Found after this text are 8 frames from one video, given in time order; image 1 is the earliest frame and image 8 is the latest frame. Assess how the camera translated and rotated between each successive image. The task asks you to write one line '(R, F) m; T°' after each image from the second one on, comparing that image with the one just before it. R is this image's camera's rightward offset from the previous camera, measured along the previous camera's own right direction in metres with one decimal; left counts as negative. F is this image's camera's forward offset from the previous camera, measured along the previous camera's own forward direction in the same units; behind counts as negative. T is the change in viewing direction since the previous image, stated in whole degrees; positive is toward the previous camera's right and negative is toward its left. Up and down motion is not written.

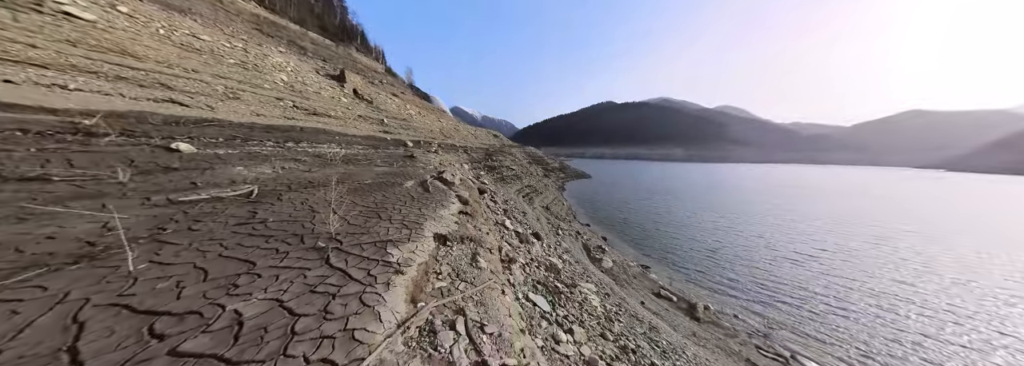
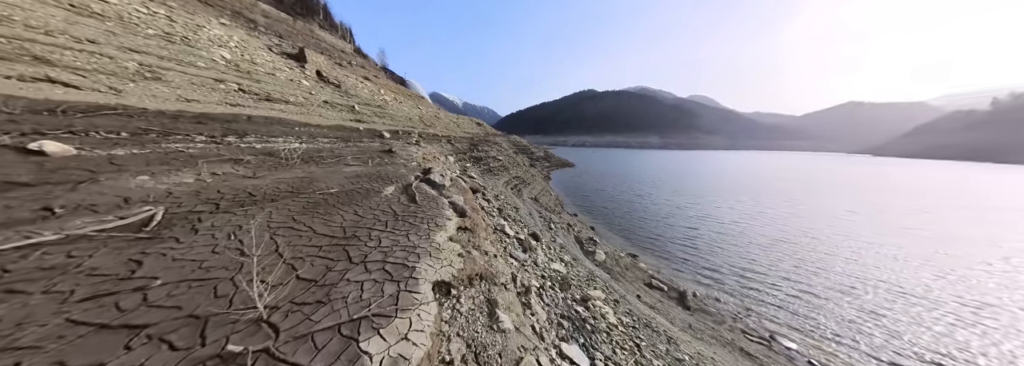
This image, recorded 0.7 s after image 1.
(-0.4, +0.9) m; +4°
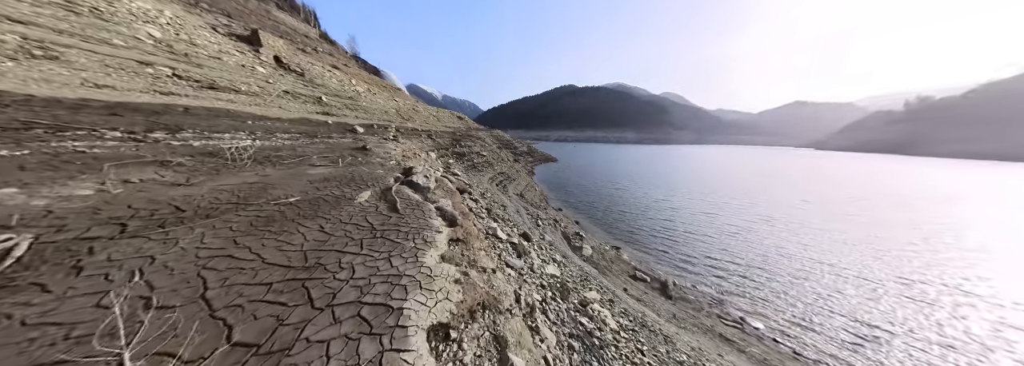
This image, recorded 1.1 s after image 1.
(-0.2, +0.4) m; +5°
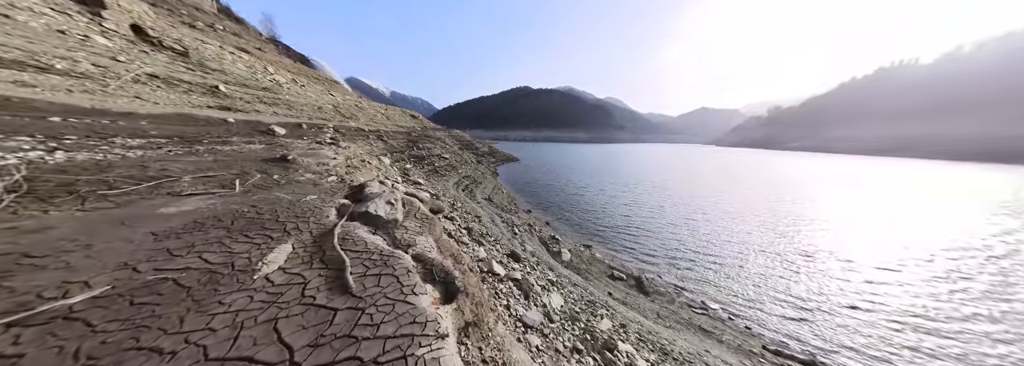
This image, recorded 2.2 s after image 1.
(-0.7, +1.3) m; +11°
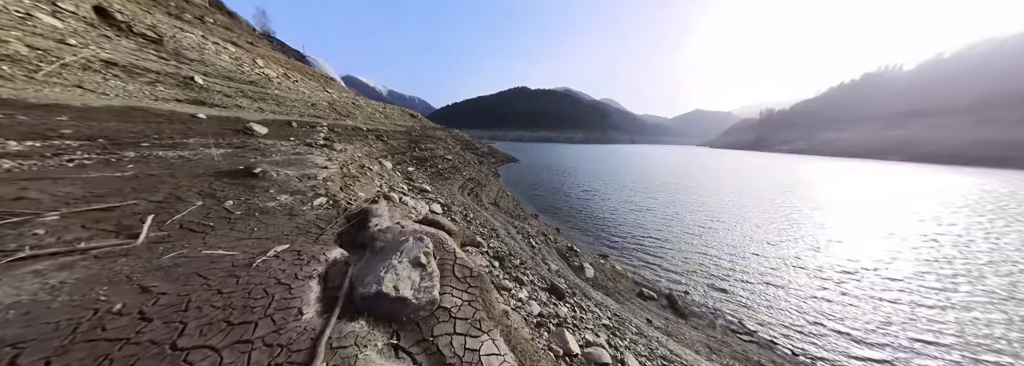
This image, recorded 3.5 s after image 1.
(-1.1, +1.5) m; +1°
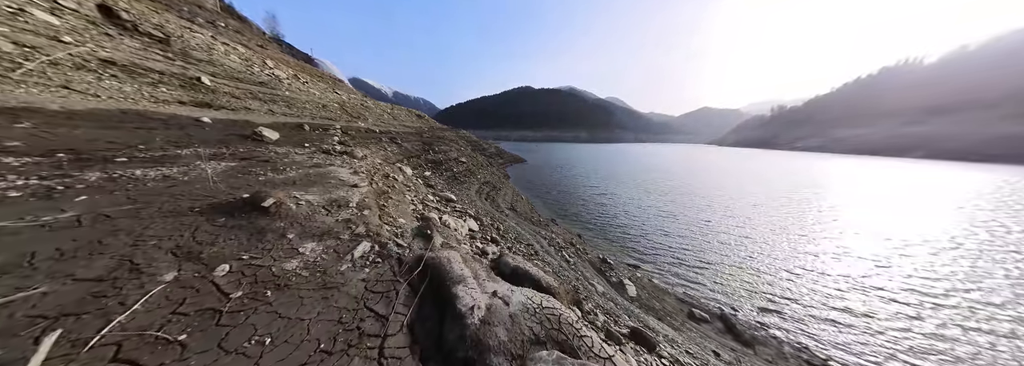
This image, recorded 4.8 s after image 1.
(-1.4, +1.1) m; -1°
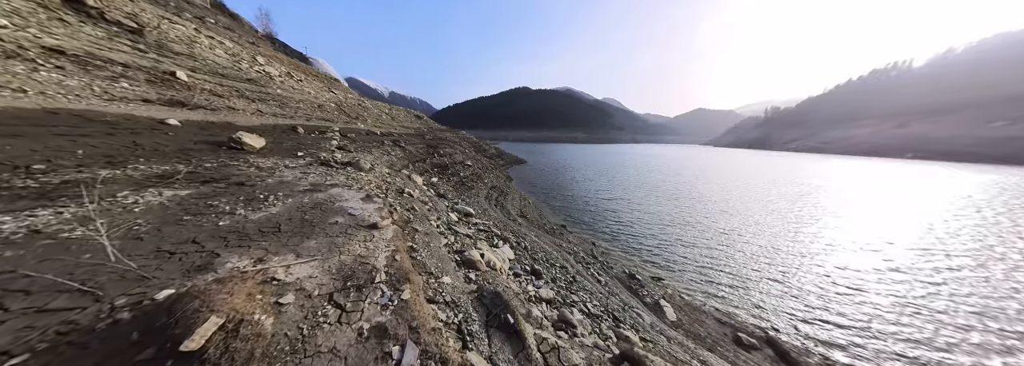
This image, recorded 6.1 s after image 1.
(-1.2, +1.2) m; +1°
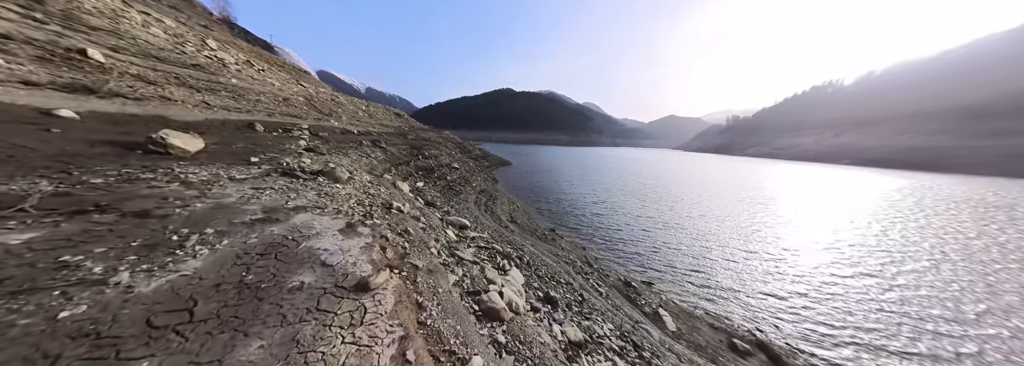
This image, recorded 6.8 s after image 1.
(-0.6, +0.8) m; +5°
